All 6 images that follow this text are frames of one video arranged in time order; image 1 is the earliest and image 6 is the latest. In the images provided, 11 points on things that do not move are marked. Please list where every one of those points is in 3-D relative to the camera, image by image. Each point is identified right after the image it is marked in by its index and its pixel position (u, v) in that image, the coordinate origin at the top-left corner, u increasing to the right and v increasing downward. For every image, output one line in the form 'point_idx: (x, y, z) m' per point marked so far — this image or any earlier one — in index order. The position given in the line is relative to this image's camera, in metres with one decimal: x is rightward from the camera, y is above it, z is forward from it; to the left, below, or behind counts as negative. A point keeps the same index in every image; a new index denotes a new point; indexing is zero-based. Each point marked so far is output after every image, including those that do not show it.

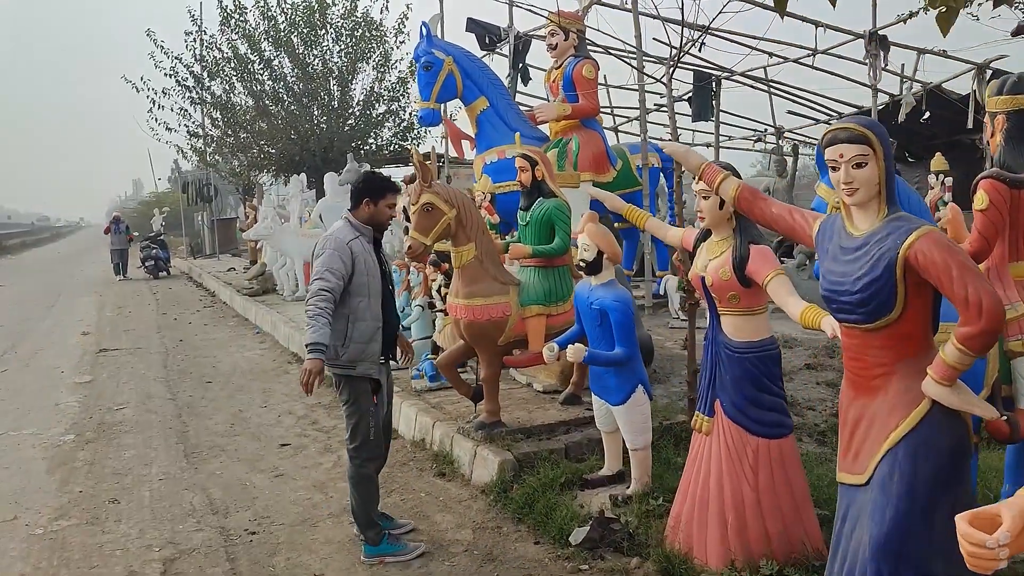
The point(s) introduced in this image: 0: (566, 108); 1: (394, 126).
0: (+0.4, +1.5, +7.4) m
1: (-2.3, +3.1, +16.8) m
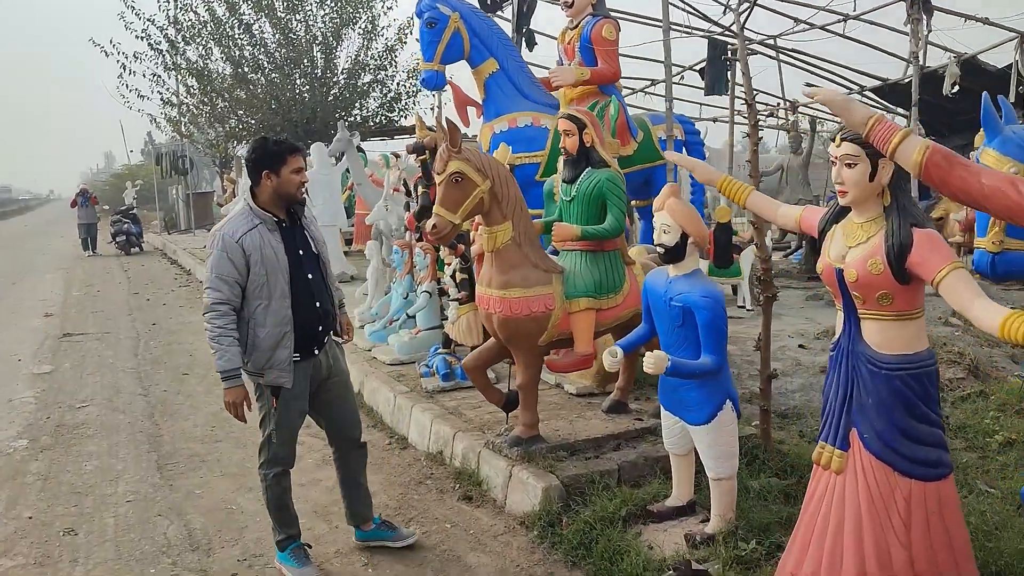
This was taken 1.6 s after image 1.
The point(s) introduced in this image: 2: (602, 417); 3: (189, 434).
0: (+0.5, +1.6, +6.6) m
1: (-2.4, +3.4, +15.9) m
2: (+0.4, -0.6, +4.2) m
3: (-1.9, -0.8, +5.1) m
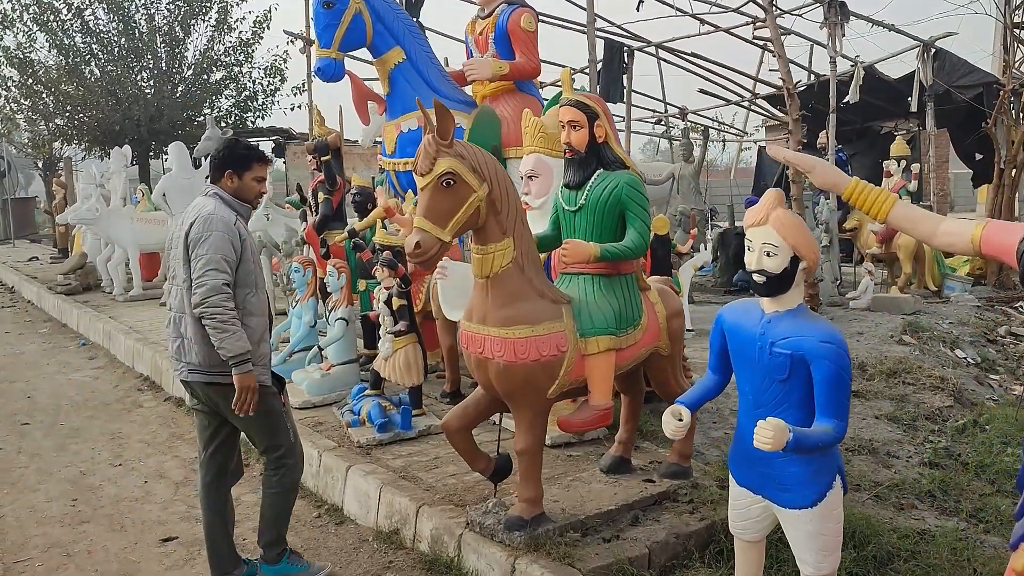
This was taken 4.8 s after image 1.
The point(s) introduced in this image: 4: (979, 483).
0: (-0.1, +1.5, +5.8) m
1: (-4.5, +3.2, +14.4) m
2: (+0.3, -0.7, +3.4) m
3: (-2.1, -1.0, +3.9) m
4: (+2.0, -0.8, +3.8) m
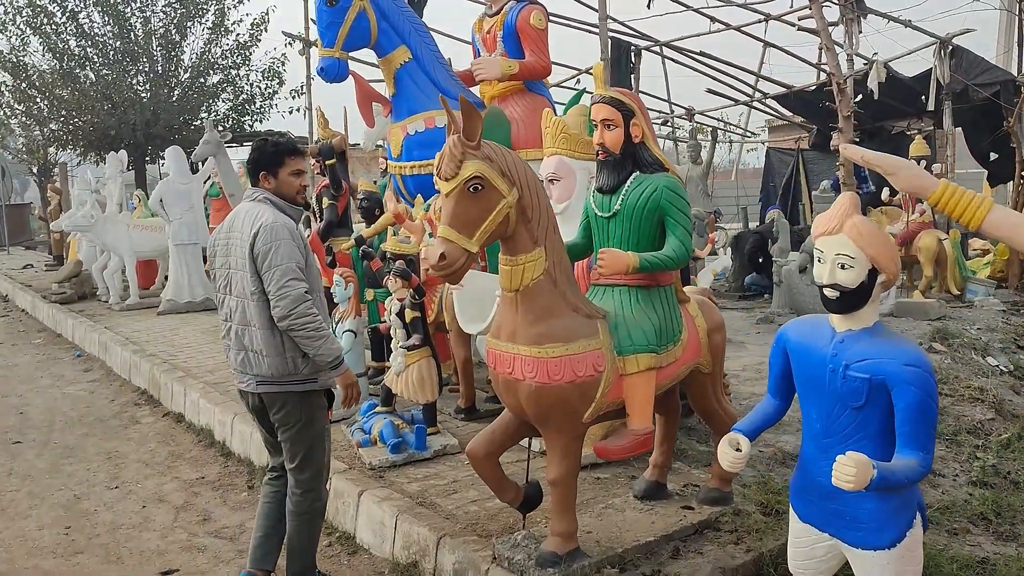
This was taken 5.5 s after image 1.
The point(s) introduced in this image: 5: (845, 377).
0: (0.0, +1.4, +5.6) m
1: (-4.5, +3.1, +14.2) m
2: (+0.4, -0.8, +3.1) m
3: (-2.0, -1.1, +3.6) m
4: (+2.1, -0.9, +3.6) m
5: (+0.7, -0.2, +2.0) m
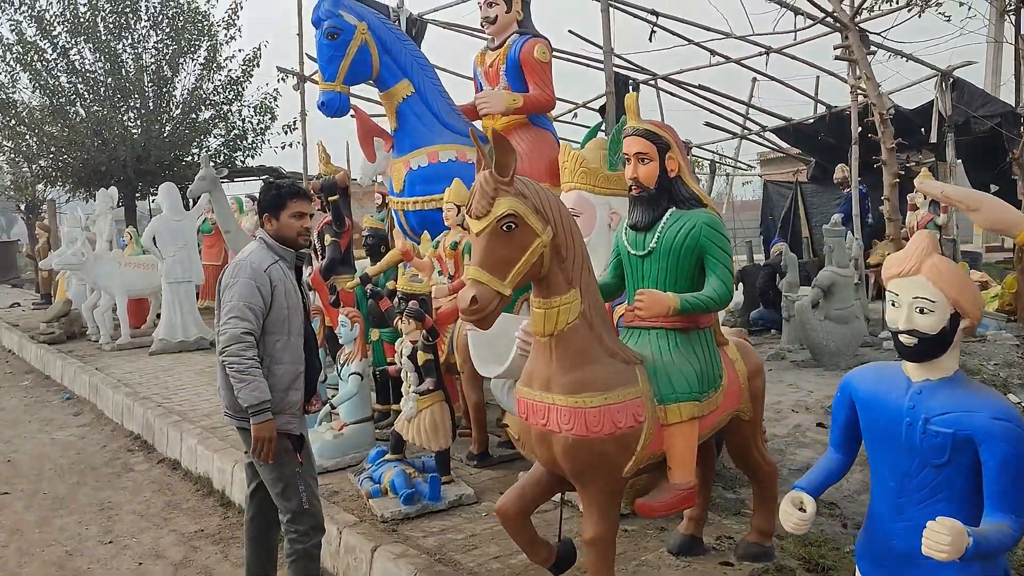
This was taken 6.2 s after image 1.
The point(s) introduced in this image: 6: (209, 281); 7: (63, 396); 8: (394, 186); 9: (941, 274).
0: (+0.1, +1.2, +5.5) m
1: (-4.6, +2.5, +14.1) m
2: (+0.5, -0.9, +2.9) m
3: (-1.9, -1.2, +3.4) m
4: (+2.2, -1.0, +3.4) m
5: (+0.8, -0.3, +1.8) m
6: (-3.5, +0.1, +10.3) m
7: (-3.9, -0.9, +7.6) m
8: (-0.7, +0.6, +5.3) m
9: (+0.9, 0.0, +1.8) m
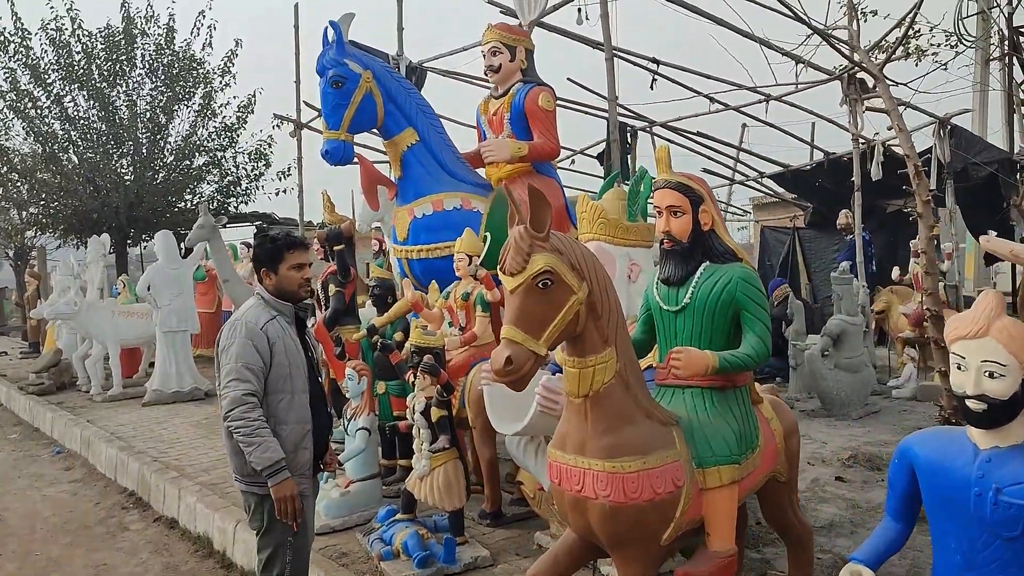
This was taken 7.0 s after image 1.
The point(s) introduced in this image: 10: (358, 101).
0: (+0.1, +0.9, +5.4) m
1: (-4.7, +1.7, +14.0) m
2: (+0.6, -1.1, +2.8) m
3: (-1.8, -1.4, +3.2) m
4: (+2.3, -1.2, +3.3) m
5: (+0.9, -0.4, +1.7) m
6: (-3.5, -0.5, +10.2) m
7: (-3.8, -1.4, +7.4) m
8: (-0.7, +0.3, +5.2) m
9: (+1.0, -0.1, +1.7) m
10: (-1.0, +1.2, +5.6) m
